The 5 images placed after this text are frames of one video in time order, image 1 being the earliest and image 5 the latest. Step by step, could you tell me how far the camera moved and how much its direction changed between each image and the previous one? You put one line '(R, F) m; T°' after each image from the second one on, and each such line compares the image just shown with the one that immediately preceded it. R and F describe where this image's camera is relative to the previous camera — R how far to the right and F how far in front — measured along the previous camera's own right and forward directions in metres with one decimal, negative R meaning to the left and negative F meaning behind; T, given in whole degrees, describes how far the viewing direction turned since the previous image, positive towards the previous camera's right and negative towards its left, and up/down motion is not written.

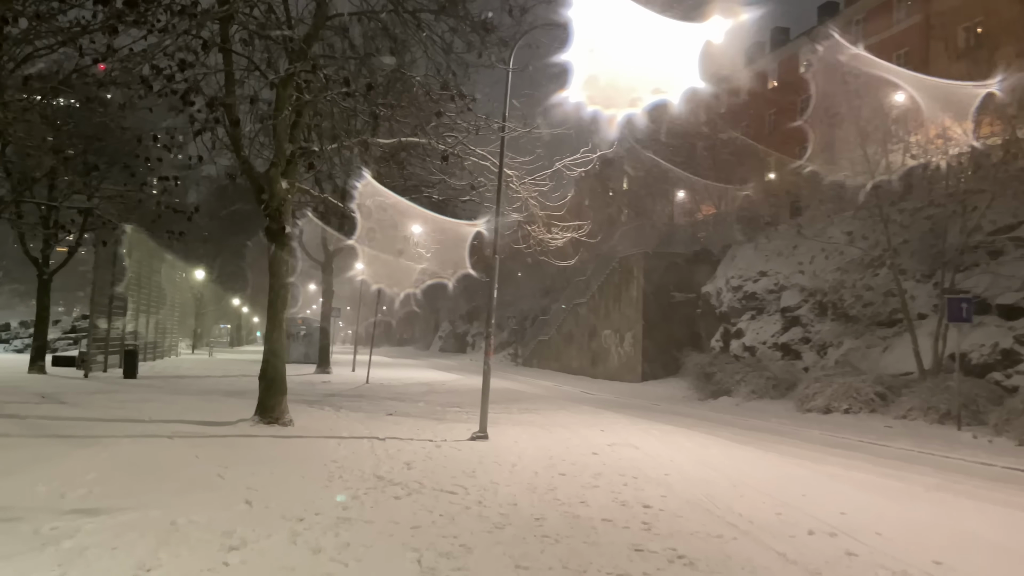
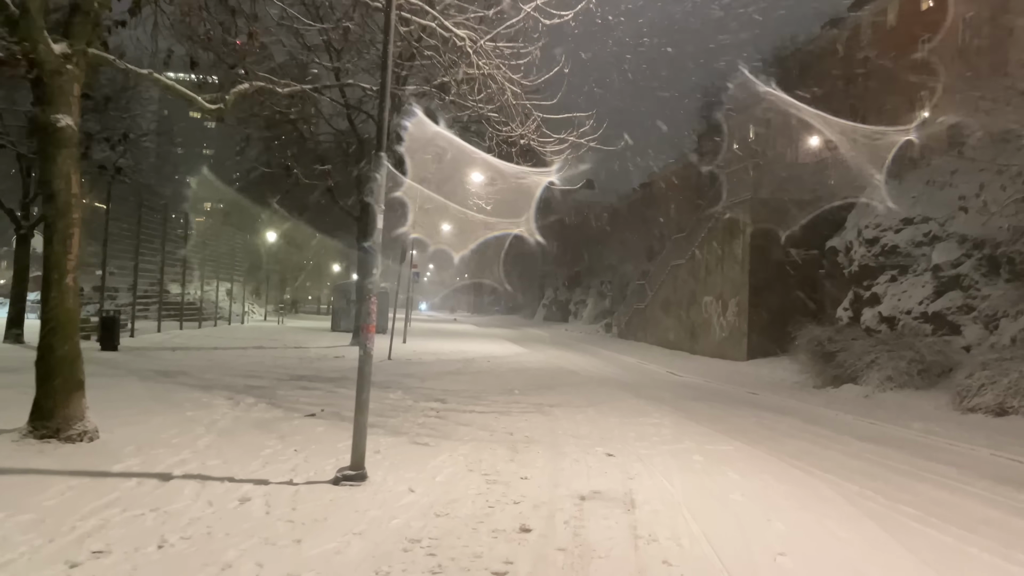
(+1.5, +4.4) m; -9°
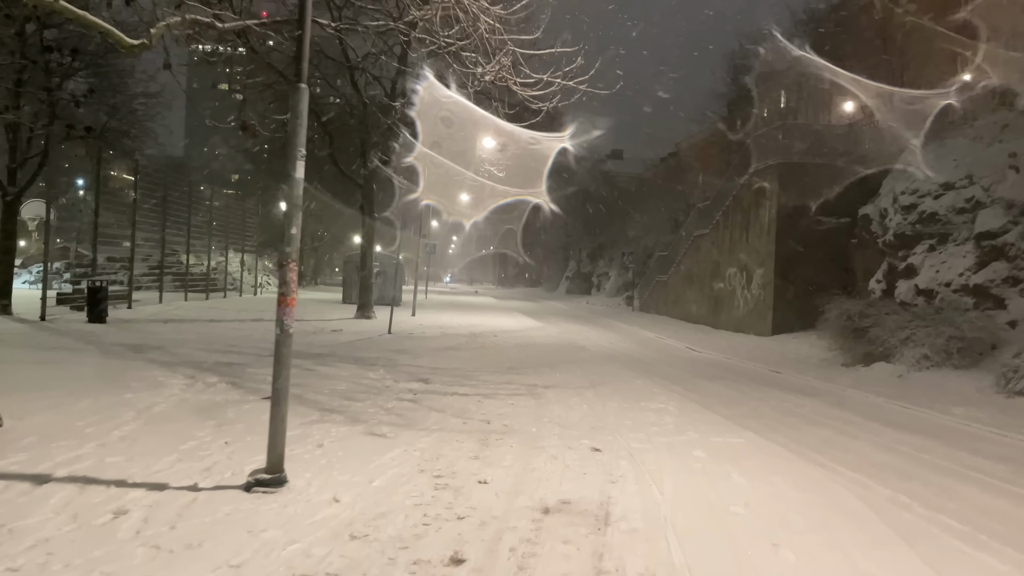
(+0.4, +1.0) m; -2°
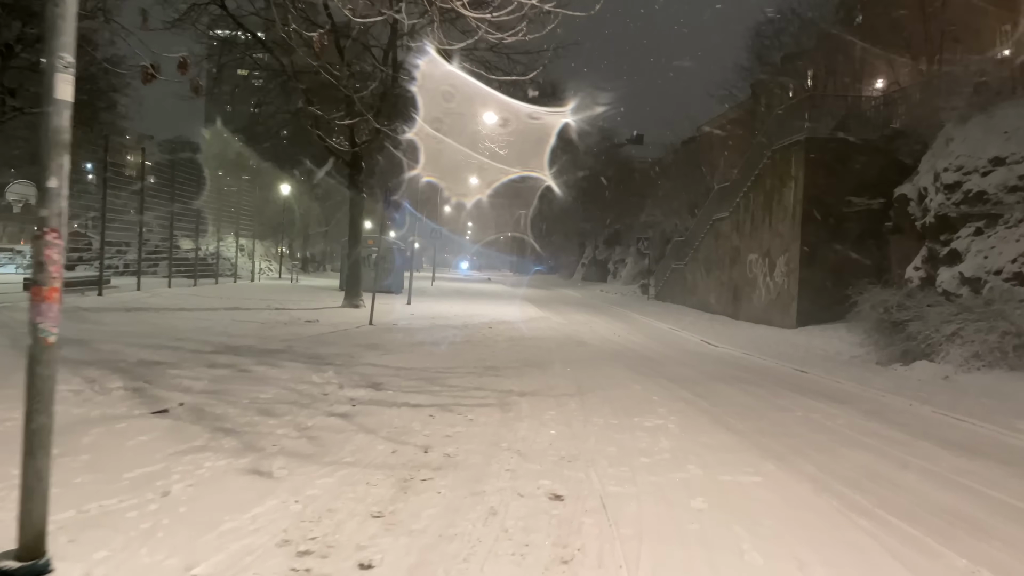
(+0.5, +1.6) m; -1°
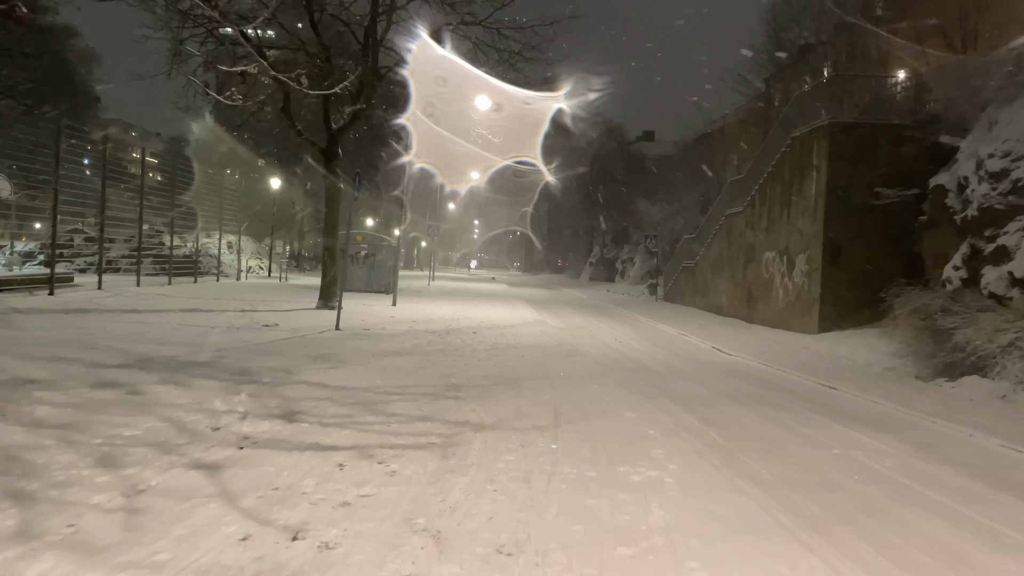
(+0.4, +1.7) m; -1°
